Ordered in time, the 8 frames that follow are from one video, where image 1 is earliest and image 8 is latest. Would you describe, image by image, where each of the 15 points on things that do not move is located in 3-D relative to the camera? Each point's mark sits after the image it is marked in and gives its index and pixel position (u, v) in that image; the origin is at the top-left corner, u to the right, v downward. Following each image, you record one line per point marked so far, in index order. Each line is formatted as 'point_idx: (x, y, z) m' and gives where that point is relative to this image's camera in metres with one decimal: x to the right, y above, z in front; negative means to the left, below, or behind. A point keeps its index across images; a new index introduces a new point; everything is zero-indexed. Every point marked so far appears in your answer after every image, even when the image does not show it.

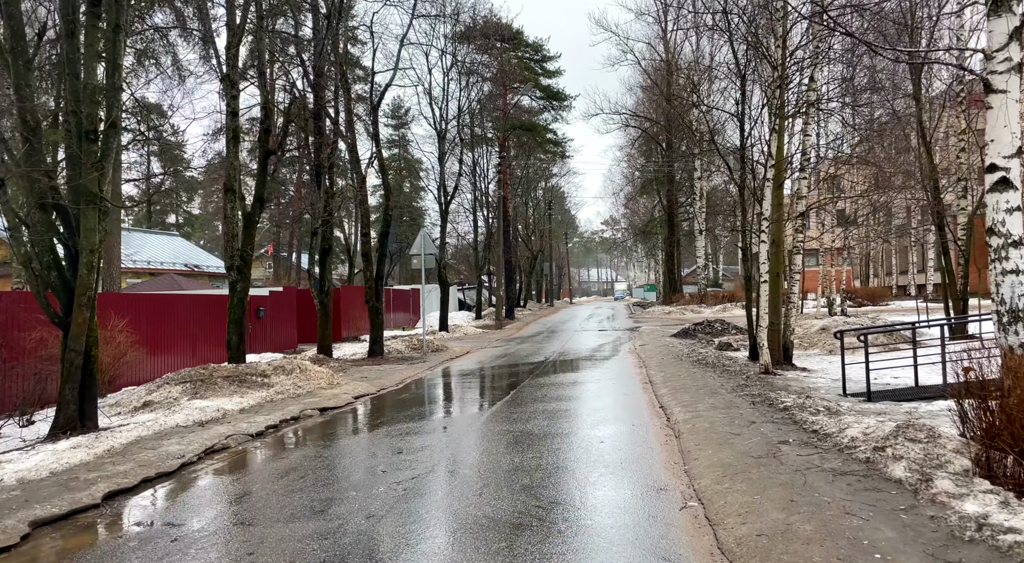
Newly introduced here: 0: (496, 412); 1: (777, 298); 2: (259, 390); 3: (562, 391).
0: (-0.2, -1.8, +11.6) m
1: (+4.1, -0.2, +13.2) m
2: (-3.5, -1.5, +11.8) m
3: (+0.8, -1.7, +13.0) m
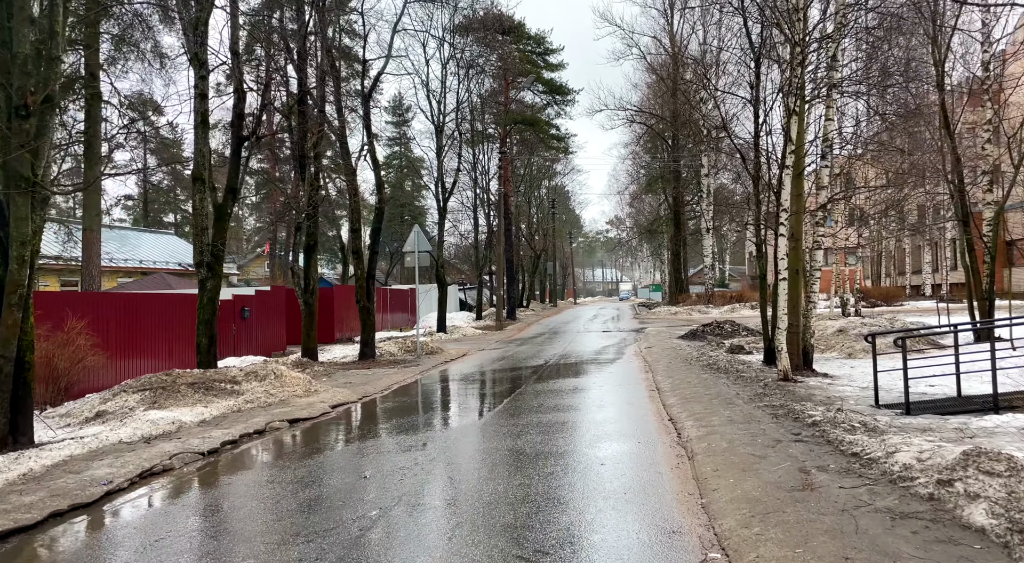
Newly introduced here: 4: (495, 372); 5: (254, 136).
0: (-0.3, -1.7, +10.5) m
1: (+4.0, -0.2, +12.0) m
2: (-3.6, -1.5, +10.7) m
3: (+0.7, -1.7, +11.9) m
4: (-0.3, -1.9, +18.4) m
5: (-3.8, +2.2, +12.6) m
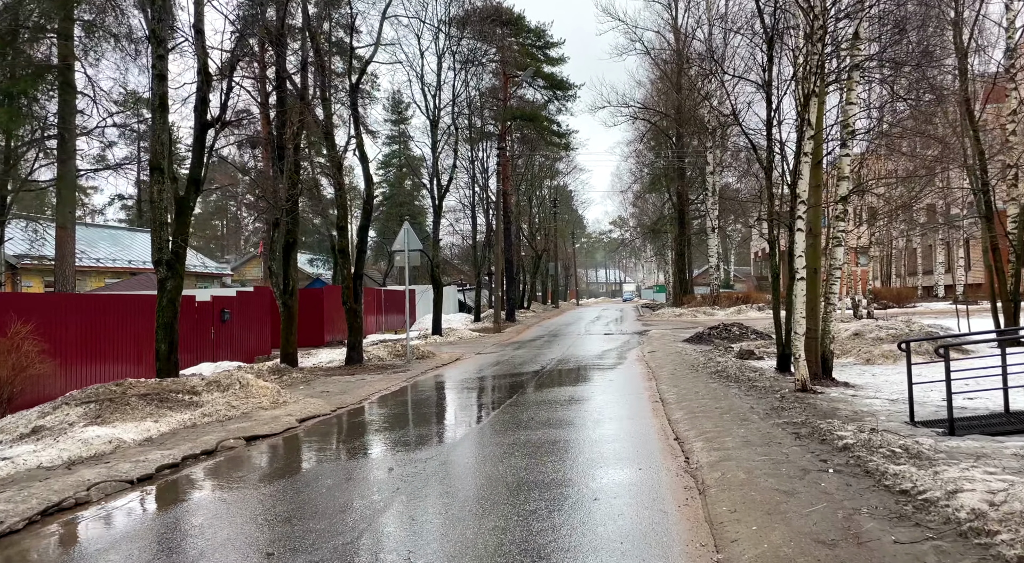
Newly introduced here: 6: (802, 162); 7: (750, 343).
0: (-0.4, -1.7, +9.4) m
1: (+3.9, -0.2, +10.9) m
2: (-3.7, -1.5, +9.6) m
3: (+0.6, -1.7, +10.8) m
4: (-0.4, -1.9, +17.3) m
5: (-4.0, +2.2, +11.5) m
6: (+3.6, +1.5, +10.6) m
7: (+5.5, -1.4, +19.4) m
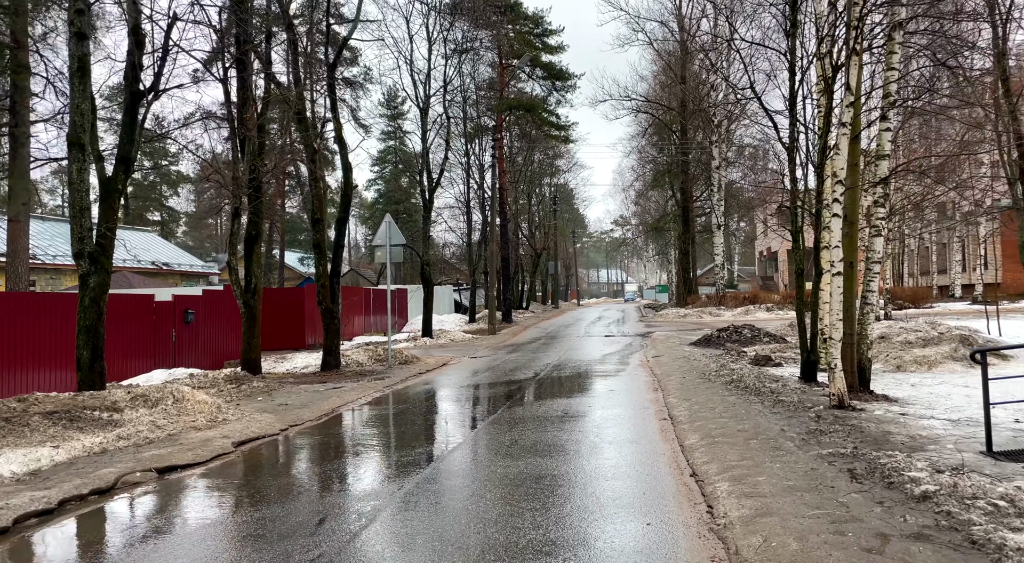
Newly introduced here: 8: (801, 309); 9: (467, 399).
0: (-0.6, -1.7, +7.8) m
1: (+3.7, -0.2, +9.3) m
2: (-3.9, -1.4, +8.0) m
3: (+0.4, -1.6, +9.1) m
4: (-0.6, -1.9, +15.6) m
5: (-4.1, +2.2, +9.9) m
6: (+3.5, +1.6, +8.9) m
7: (+5.3, -1.4, +17.7) m
8: (+4.1, -0.4, +11.9) m
9: (-0.7, -1.8, +13.2) m
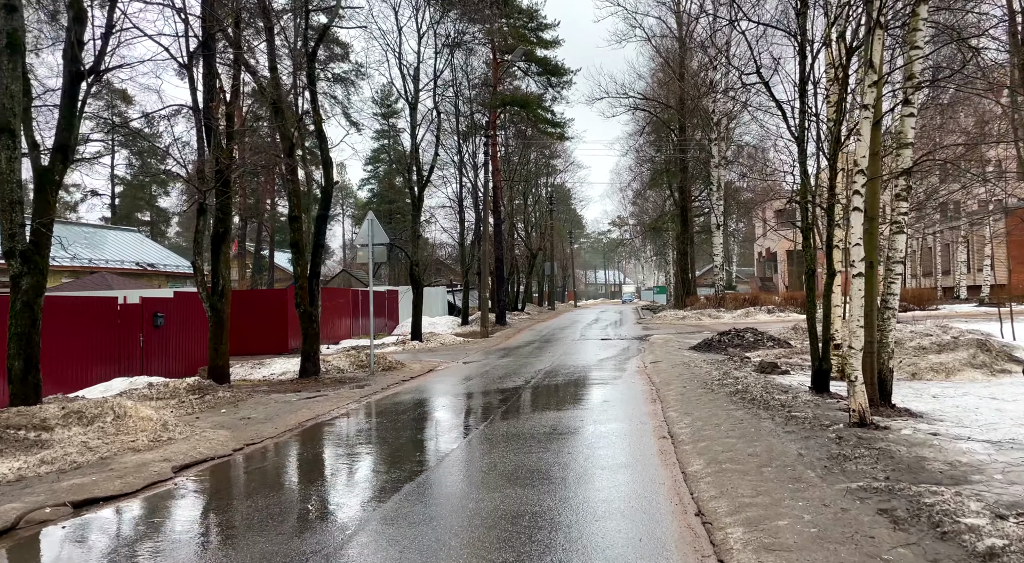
0: (-0.8, -1.7, +6.8) m
1: (+3.5, -0.2, +8.3) m
2: (-4.1, -1.4, +7.0) m
3: (+0.2, -1.6, +8.2) m
4: (-0.8, -1.9, +14.7) m
5: (-4.3, +2.2, +8.9) m
6: (+3.3, +1.5, +8.0) m
7: (+5.1, -1.4, +16.8) m
8: (+3.9, -0.4, +10.9) m
9: (-0.9, -1.8, +12.2) m
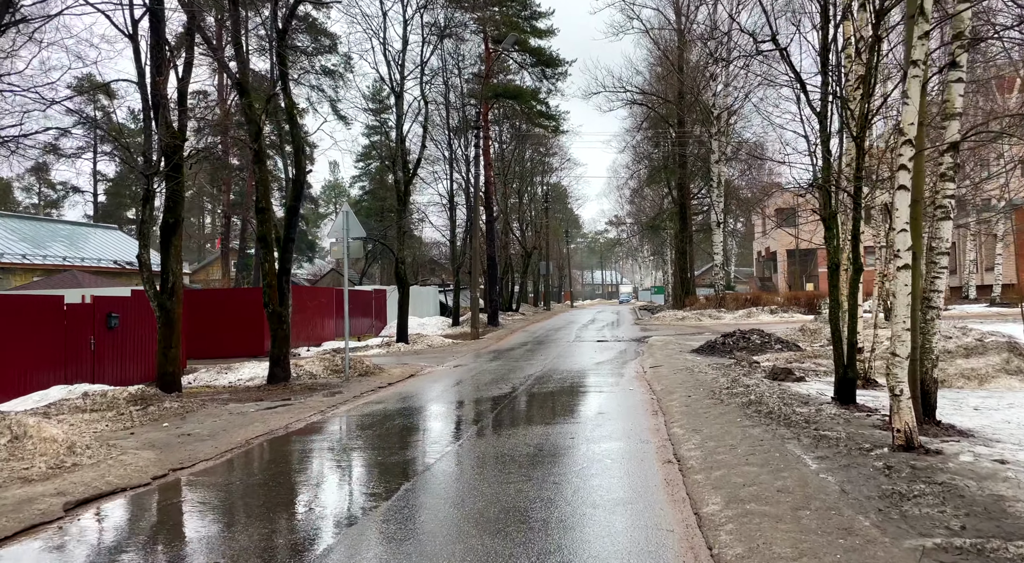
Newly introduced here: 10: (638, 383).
0: (-1.0, -1.7, +5.5) m
1: (+3.3, -0.1, +7.0) m
2: (-4.3, -1.4, +5.6) m
3: (0.0, -1.6, +6.8) m
4: (-1.0, -1.9, +13.3) m
5: (-4.5, +2.3, +7.6) m
6: (+3.1, +1.6, +6.6) m
7: (+4.9, -1.4, +15.5) m
8: (+3.7, -0.3, +9.6) m
9: (-1.1, -1.8, +10.9) m
10: (+2.0, -1.6, +13.1) m
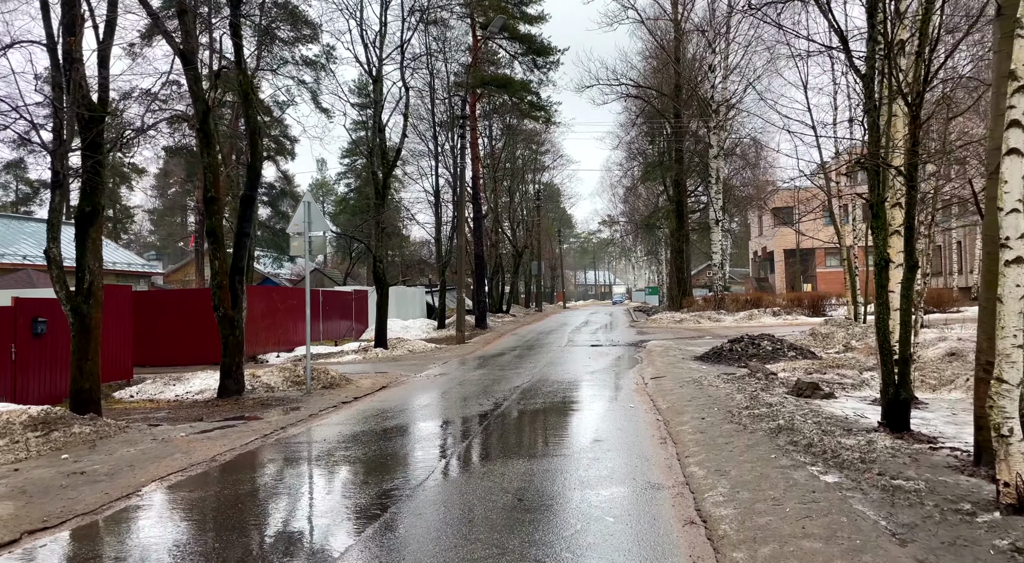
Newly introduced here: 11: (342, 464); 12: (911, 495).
0: (-1.1, -1.7, +3.7) m
1: (+3.1, -0.1, +5.3) m
2: (-4.5, -1.4, +3.9) m
3: (-0.2, -1.6, +5.1) m
4: (-1.3, -1.9, +11.6) m
5: (-4.7, +2.3, +5.8) m
6: (+2.9, +1.6, +4.9) m
7: (+4.6, -1.4, +13.8) m
8: (+3.5, -0.3, +7.9) m
9: (-1.3, -1.8, +9.2) m
10: (+1.7, -1.6, +11.4) m
11: (-1.7, -1.8, +8.0) m
12: (+2.4, -1.3, +5.2) m
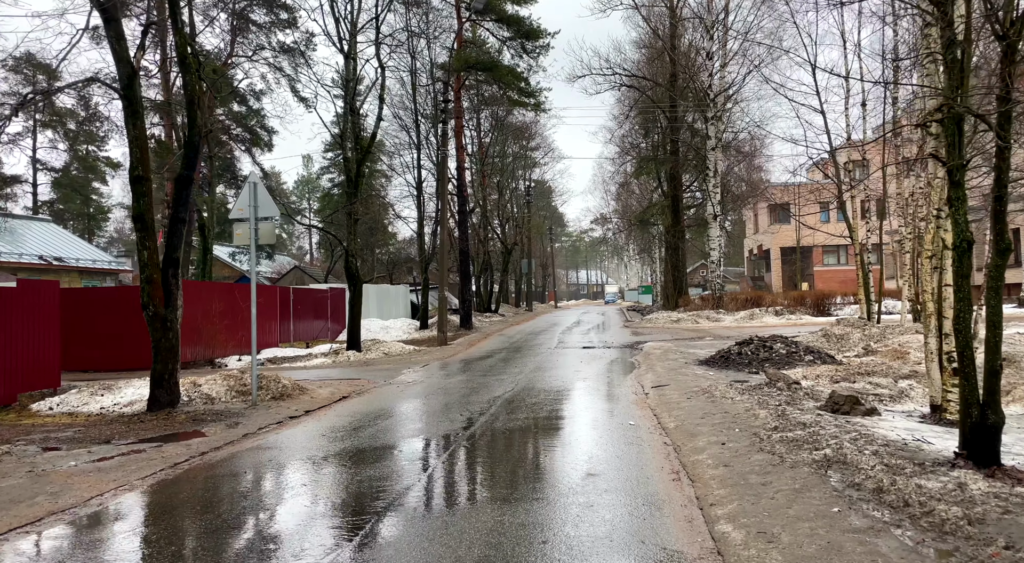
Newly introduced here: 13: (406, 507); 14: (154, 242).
0: (-1.3, -1.6, +1.9) m
1: (+2.9, -0.1, +3.5) m
2: (-4.7, -1.3, +2.0) m
3: (-0.4, -1.5, +3.2) m
4: (-1.5, -1.8, +9.7) m
5: (-4.9, +2.3, +3.9) m
6: (+2.7, +1.7, +3.1) m
7: (+4.3, -1.3, +12.0) m
8: (+3.2, -0.3, +6.1) m
9: (-1.5, -1.7, +7.3) m
10: (+1.5, -1.5, +9.6) m
11: (-1.9, -1.7, +6.2) m
12: (+2.2, -1.2, +3.4) m
13: (-0.9, -1.6, +6.0) m
14: (-4.7, +0.5, +11.1) m
